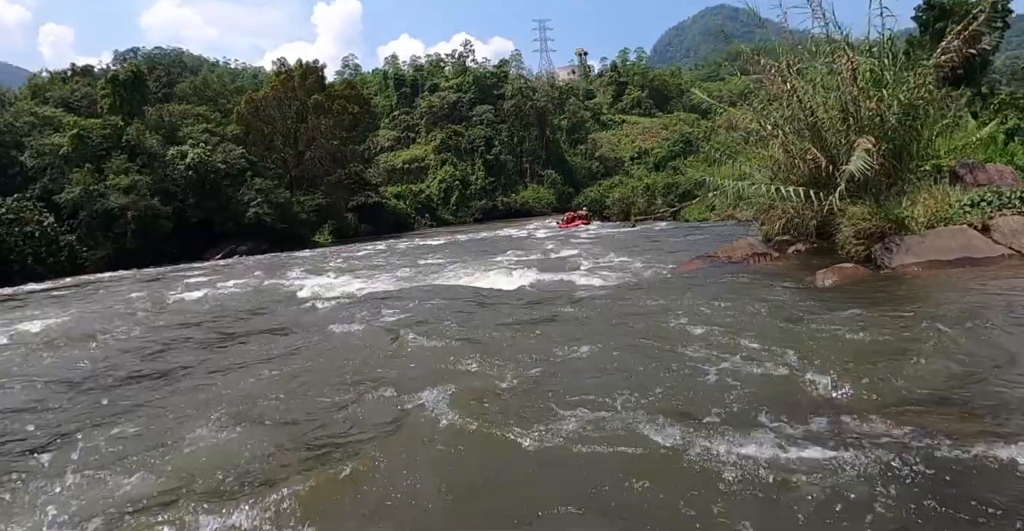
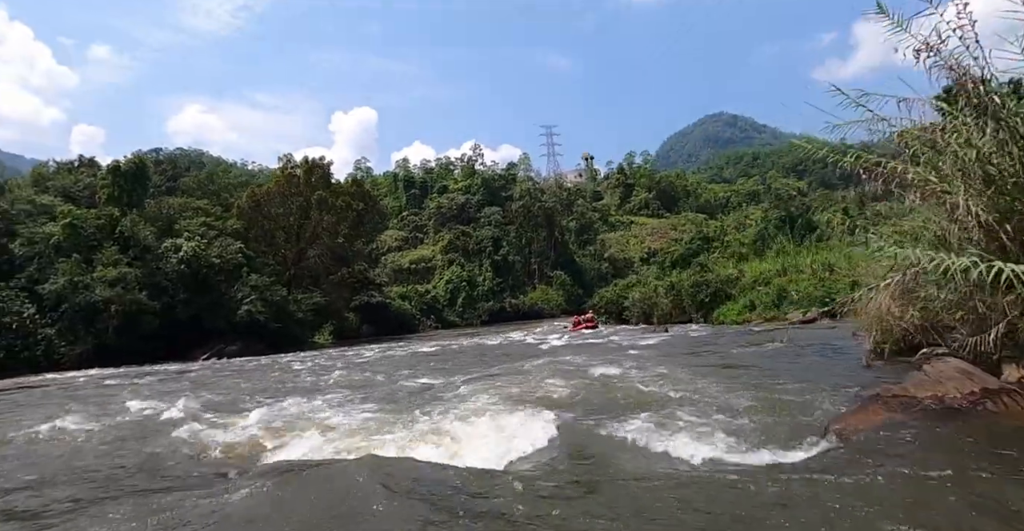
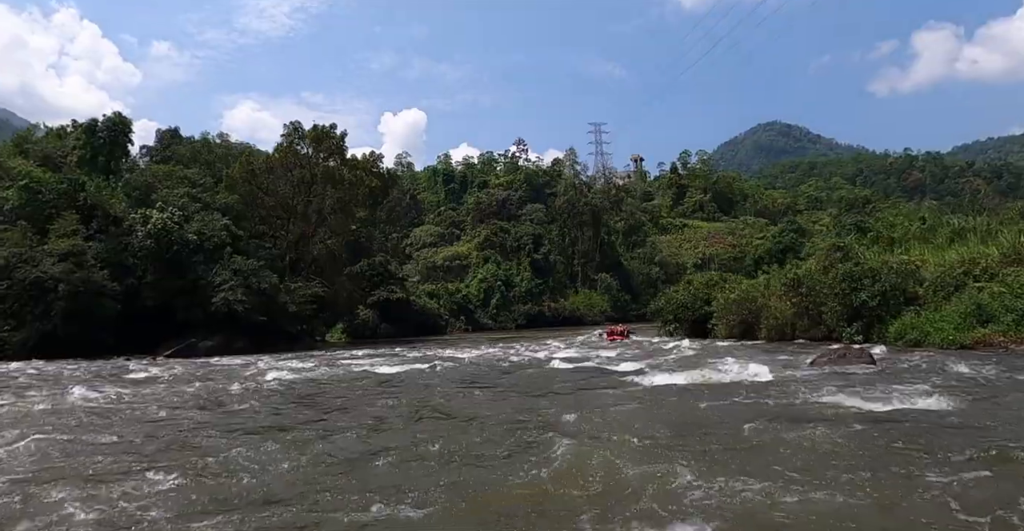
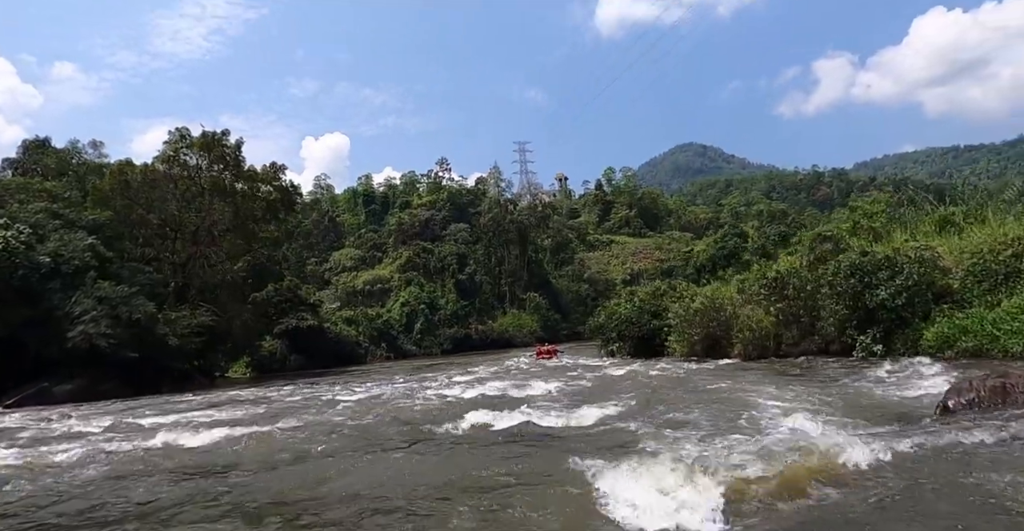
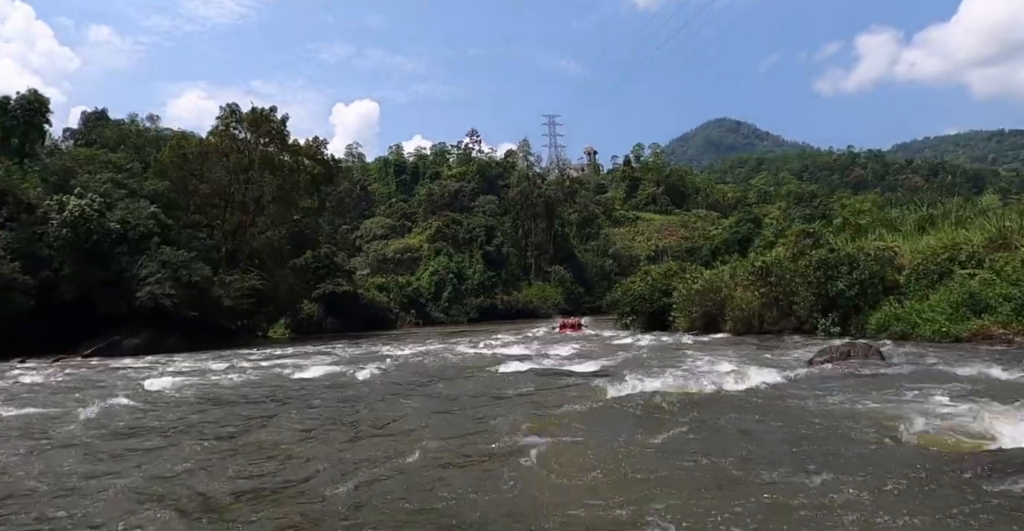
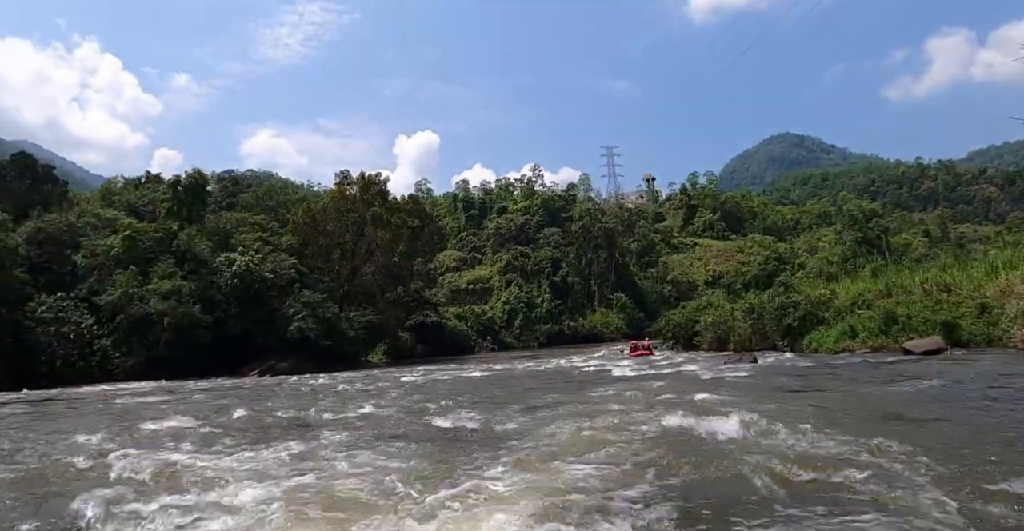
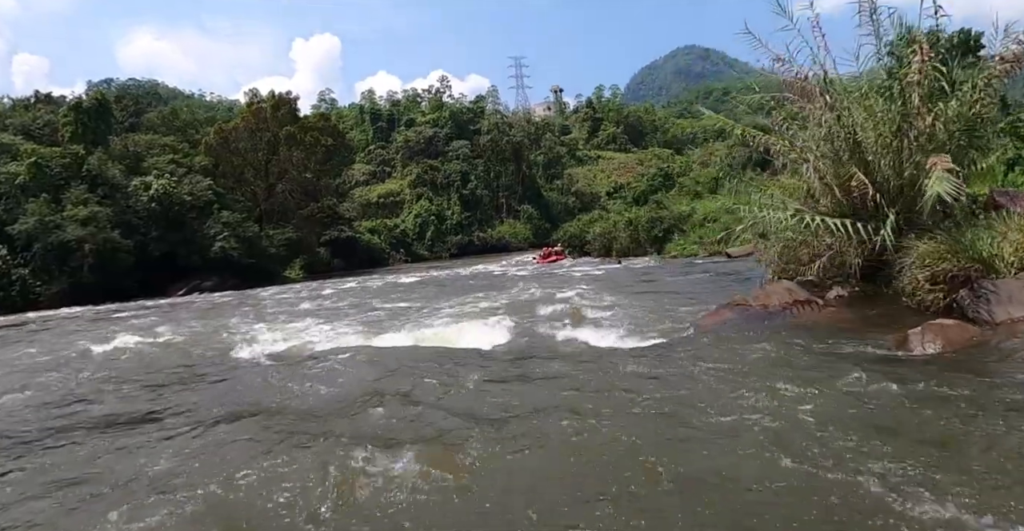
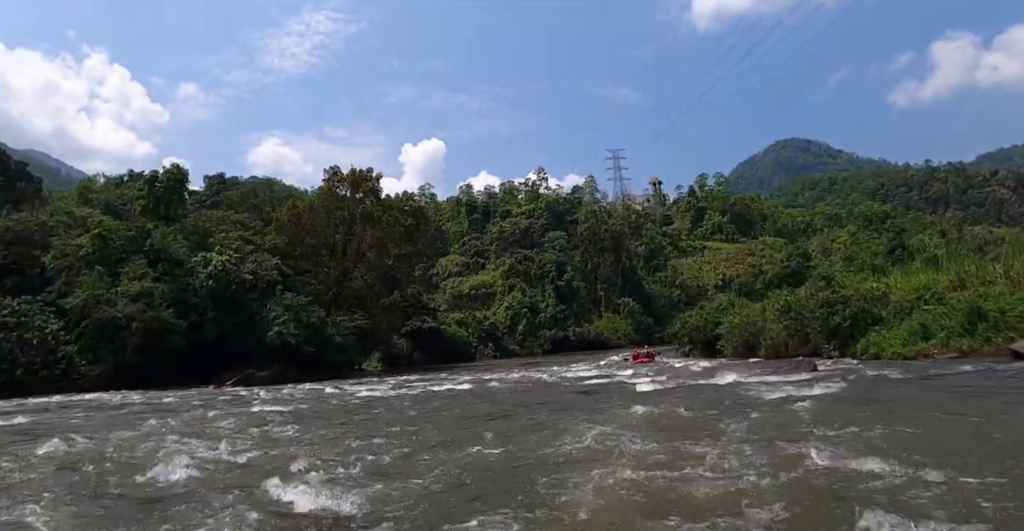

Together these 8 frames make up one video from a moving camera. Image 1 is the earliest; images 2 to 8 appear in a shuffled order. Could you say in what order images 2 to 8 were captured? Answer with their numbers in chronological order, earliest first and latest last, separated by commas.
7, 2, 6, 8, 3, 5, 4
